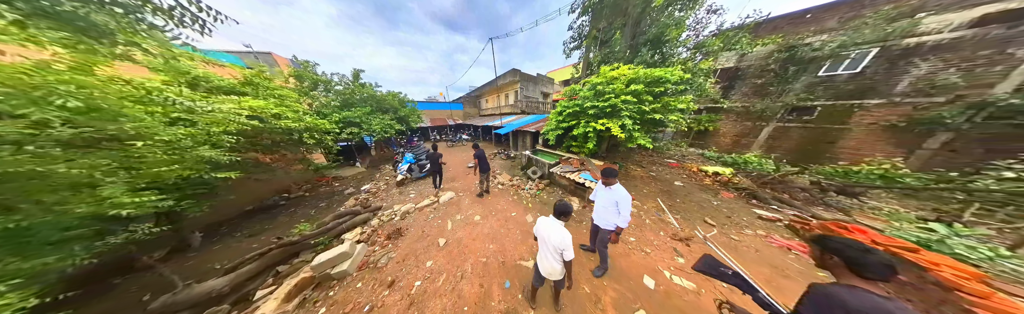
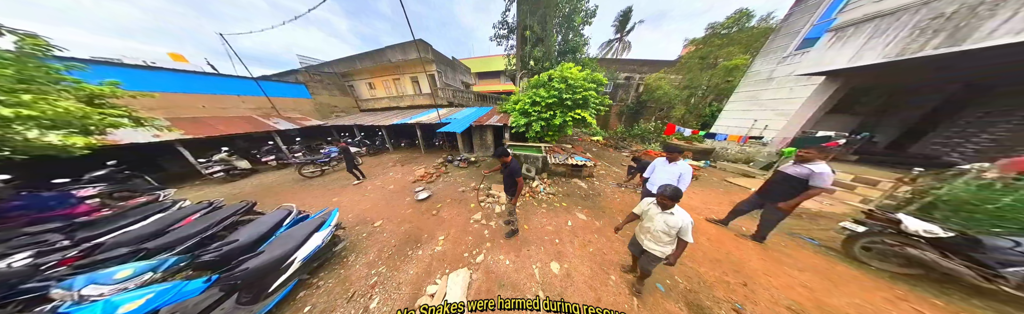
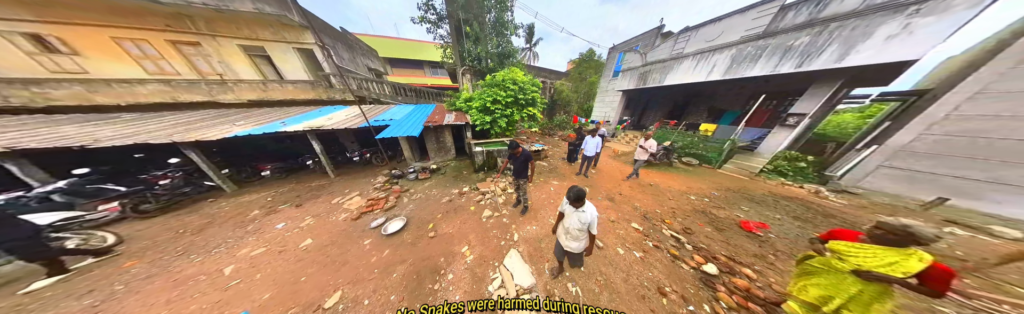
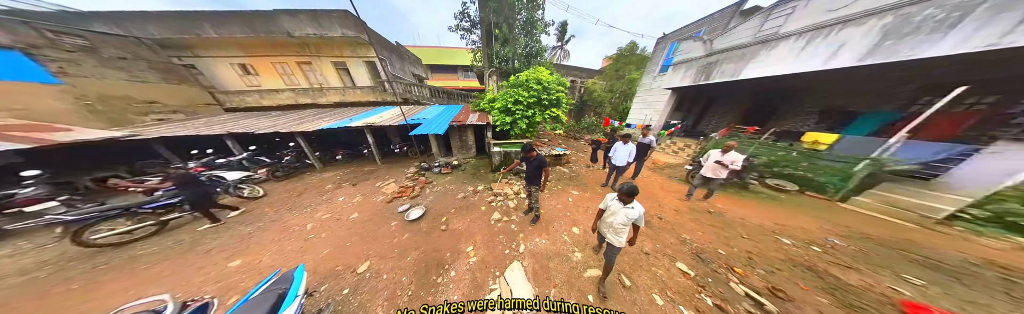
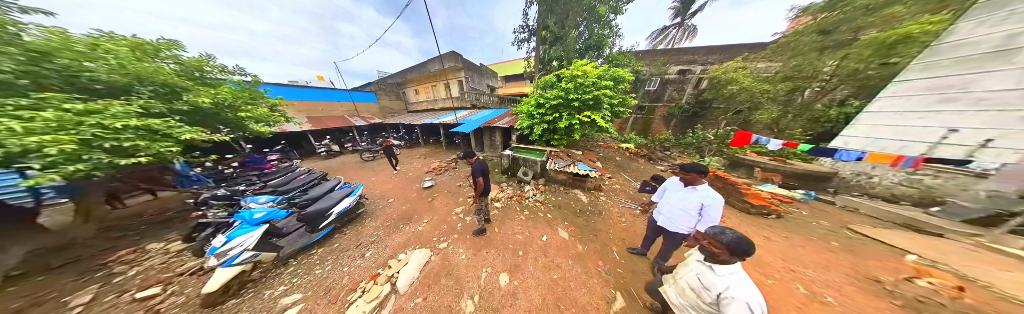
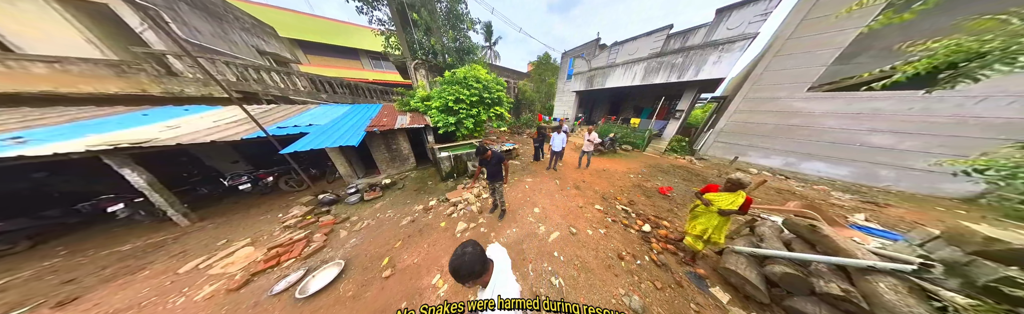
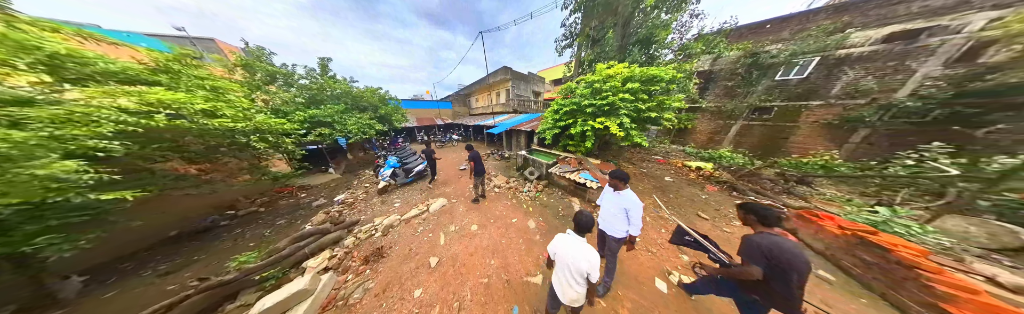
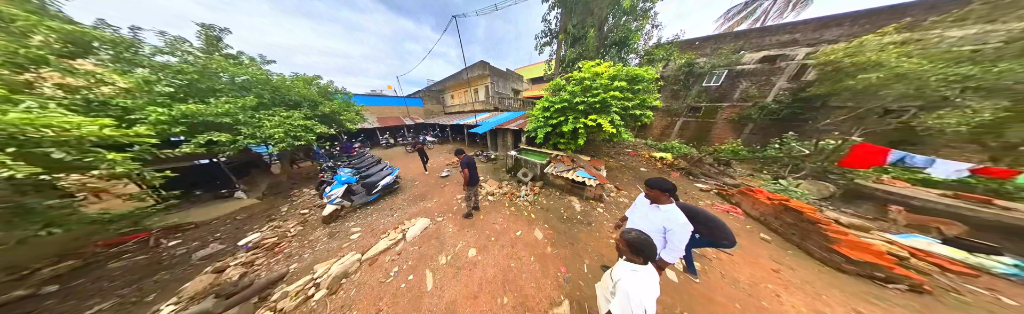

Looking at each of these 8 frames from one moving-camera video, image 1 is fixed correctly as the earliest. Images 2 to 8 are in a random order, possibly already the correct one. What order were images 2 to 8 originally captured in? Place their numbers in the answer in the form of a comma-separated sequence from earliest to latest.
7, 8, 5, 2, 4, 3, 6
